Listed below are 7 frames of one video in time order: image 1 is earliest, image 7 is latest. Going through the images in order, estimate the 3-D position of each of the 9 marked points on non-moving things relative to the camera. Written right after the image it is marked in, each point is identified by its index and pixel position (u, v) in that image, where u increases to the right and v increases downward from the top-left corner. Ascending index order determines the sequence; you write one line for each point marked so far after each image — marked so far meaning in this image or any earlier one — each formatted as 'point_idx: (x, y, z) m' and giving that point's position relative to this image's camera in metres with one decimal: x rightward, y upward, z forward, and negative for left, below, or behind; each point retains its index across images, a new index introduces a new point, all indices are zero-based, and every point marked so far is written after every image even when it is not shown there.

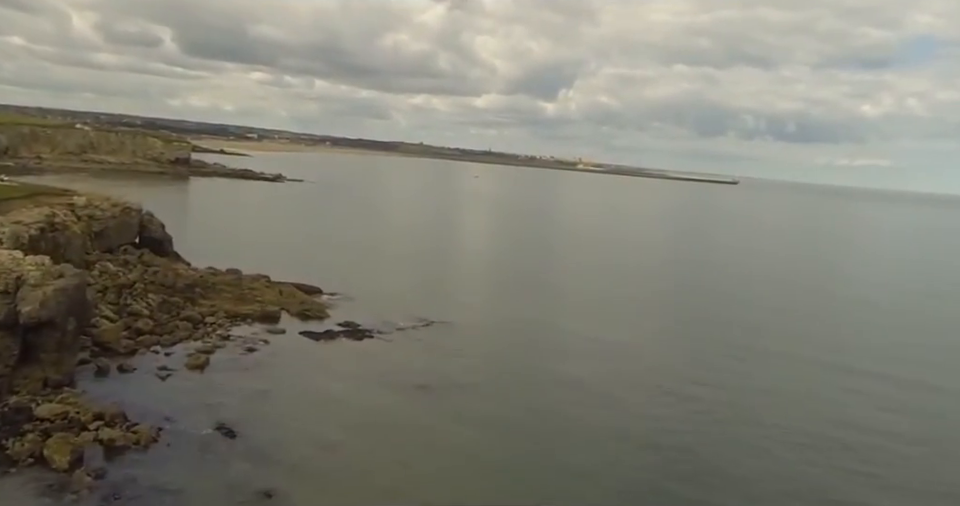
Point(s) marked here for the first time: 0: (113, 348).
0: (-9.5, -2.5, +19.6) m
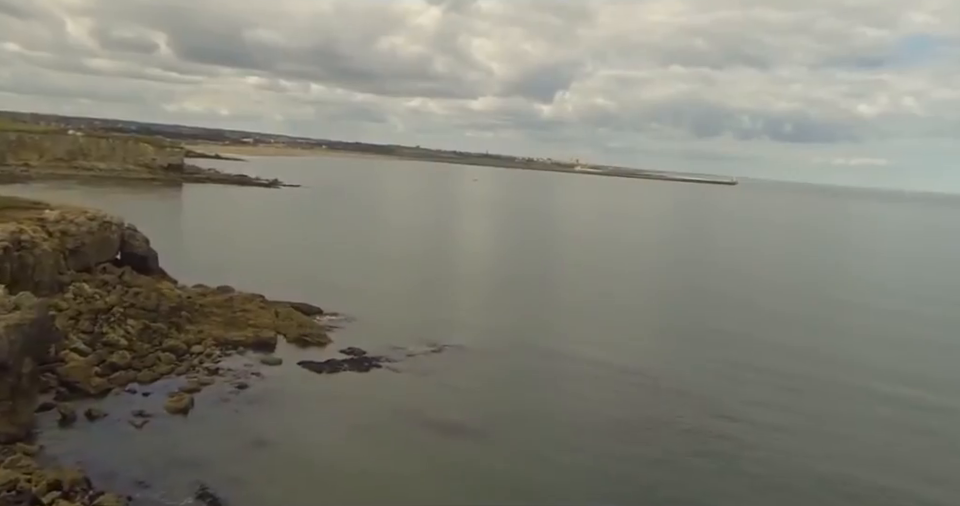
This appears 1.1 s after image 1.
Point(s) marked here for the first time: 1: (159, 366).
0: (-8.9, -3.0, +17.0) m
1: (-8.0, -2.8, +19.1) m
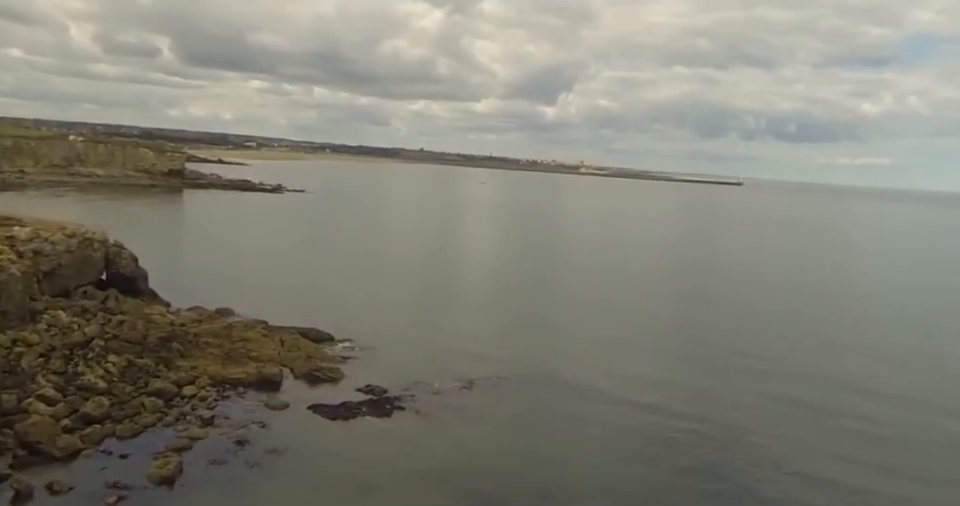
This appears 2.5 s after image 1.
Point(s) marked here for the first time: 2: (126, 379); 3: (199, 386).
0: (-7.9, -3.6, +13.8) m
1: (-7.1, -3.4, +15.9) m
2: (-8.2, -2.9, +17.6) m
3: (-6.6, -3.1, +17.9) m
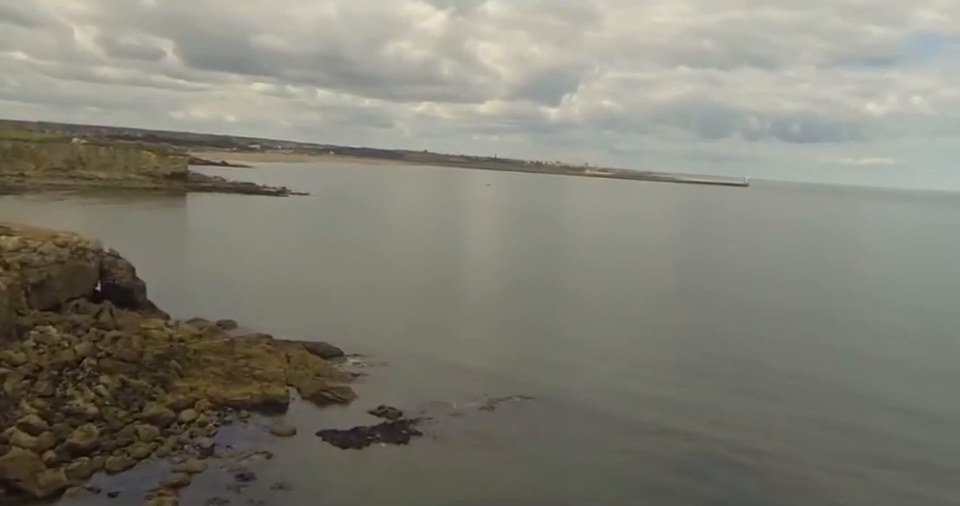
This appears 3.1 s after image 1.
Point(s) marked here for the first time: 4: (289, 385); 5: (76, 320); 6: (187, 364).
0: (-7.4, -3.8, +12.4) m
1: (-6.6, -3.7, +14.5) m
2: (-7.6, -3.2, +16.1) m
3: (-6.1, -3.4, +16.5) m
4: (-4.7, -3.2, +18.7) m
5: (-10.2, -1.7, +19.3) m
6: (-7.2, -2.7, +18.6) m
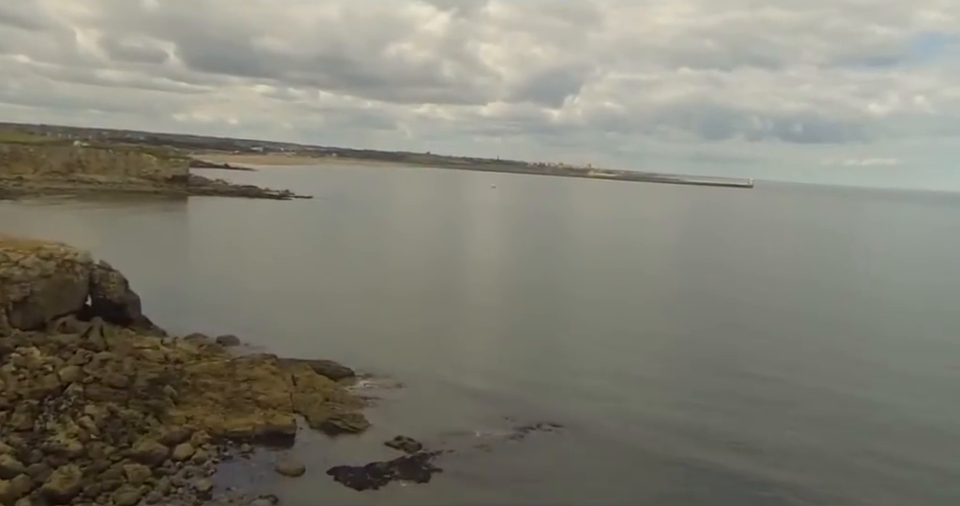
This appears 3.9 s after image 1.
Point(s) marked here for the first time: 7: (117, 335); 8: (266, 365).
0: (-6.8, -4.1, +10.7) m
1: (-6.0, -4.0, +12.8) m
2: (-7.1, -3.5, +14.4) m
3: (-5.5, -3.7, +14.7) m
4: (-4.1, -3.5, +17.0) m
5: (-9.6, -2.0, +17.6) m
6: (-6.6, -3.0, +16.9) m
7: (-9.1, -2.1, +19.1) m
8: (-5.3, -2.8, +19.0) m
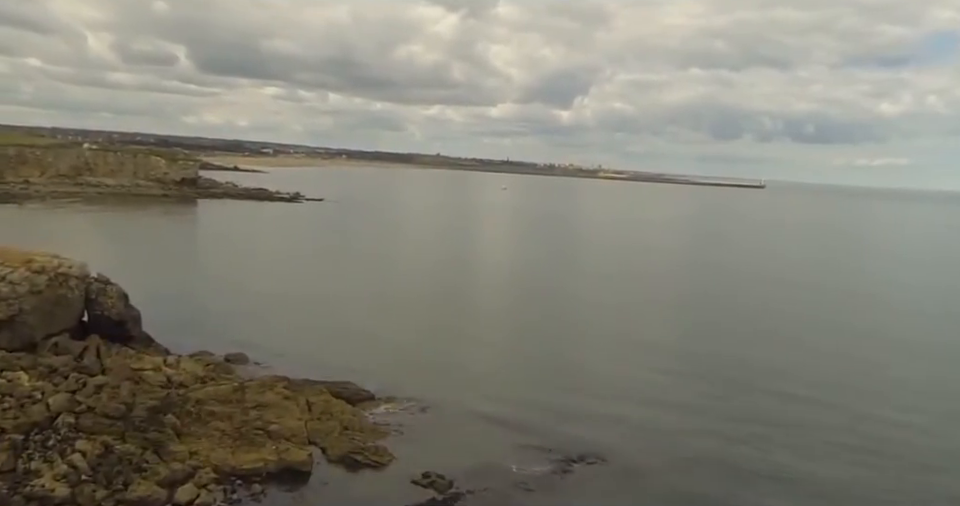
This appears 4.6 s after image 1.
0: (-6.2, -4.4, +9.0) m
1: (-5.3, -4.2, +11.0) m
2: (-6.4, -3.7, +12.7) m
3: (-4.8, -4.0, +13.0) m
4: (-3.4, -3.8, +15.2) m
5: (-8.9, -2.3, +15.9) m
6: (-5.8, -3.3, +15.2) m
7: (-8.3, -2.4, +17.4) m
8: (-4.6, -3.1, +17.2) m
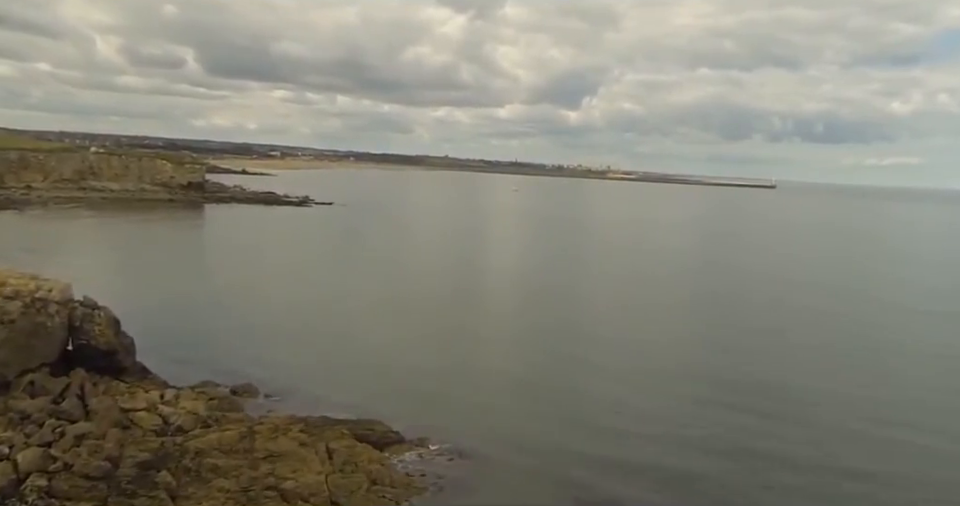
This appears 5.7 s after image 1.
0: (-5.3, -4.8, +6.4) m
1: (-4.4, -4.6, +8.5) m
2: (-5.4, -4.1, +10.1) m
3: (-3.9, -4.4, +10.4) m
4: (-2.4, -4.2, +12.6) m
5: (-7.9, -2.7, +13.4) m
6: (-4.9, -3.7, +12.6) m
7: (-7.3, -2.8, +14.8) m
8: (-3.6, -3.5, +14.6) m
